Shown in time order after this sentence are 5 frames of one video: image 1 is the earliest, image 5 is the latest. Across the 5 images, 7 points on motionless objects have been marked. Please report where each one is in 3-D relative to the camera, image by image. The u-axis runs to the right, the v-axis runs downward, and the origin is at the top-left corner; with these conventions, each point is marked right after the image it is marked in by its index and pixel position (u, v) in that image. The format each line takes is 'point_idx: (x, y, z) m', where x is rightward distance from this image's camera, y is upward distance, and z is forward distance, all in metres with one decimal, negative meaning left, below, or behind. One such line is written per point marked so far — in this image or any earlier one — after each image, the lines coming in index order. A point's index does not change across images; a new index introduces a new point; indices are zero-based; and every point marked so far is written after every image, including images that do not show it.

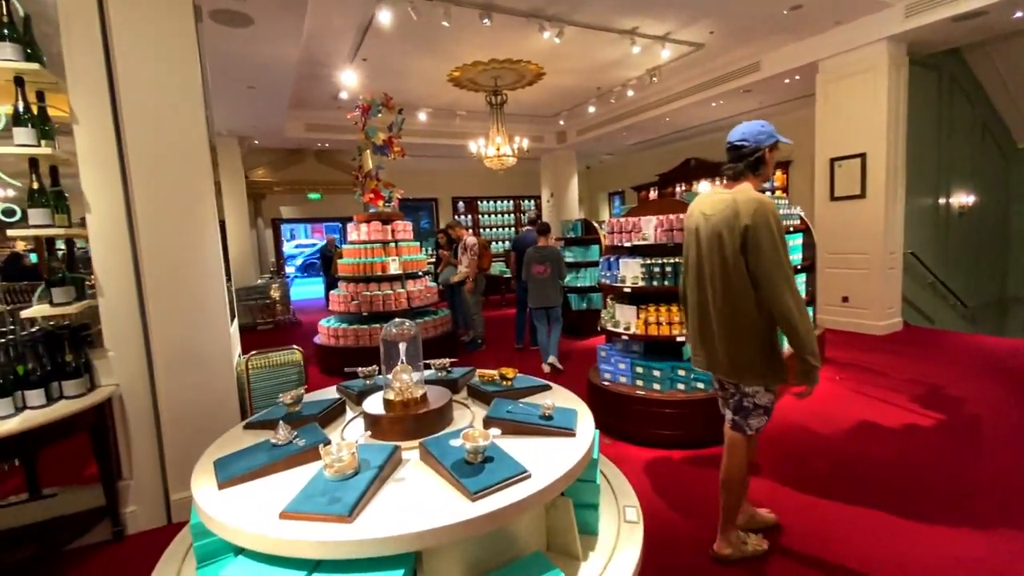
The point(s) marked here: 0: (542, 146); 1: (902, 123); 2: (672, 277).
0: (+0.7, +3.2, +11.2) m
1: (+4.9, +2.0, +6.1) m
2: (+1.1, +0.1, +3.3) m
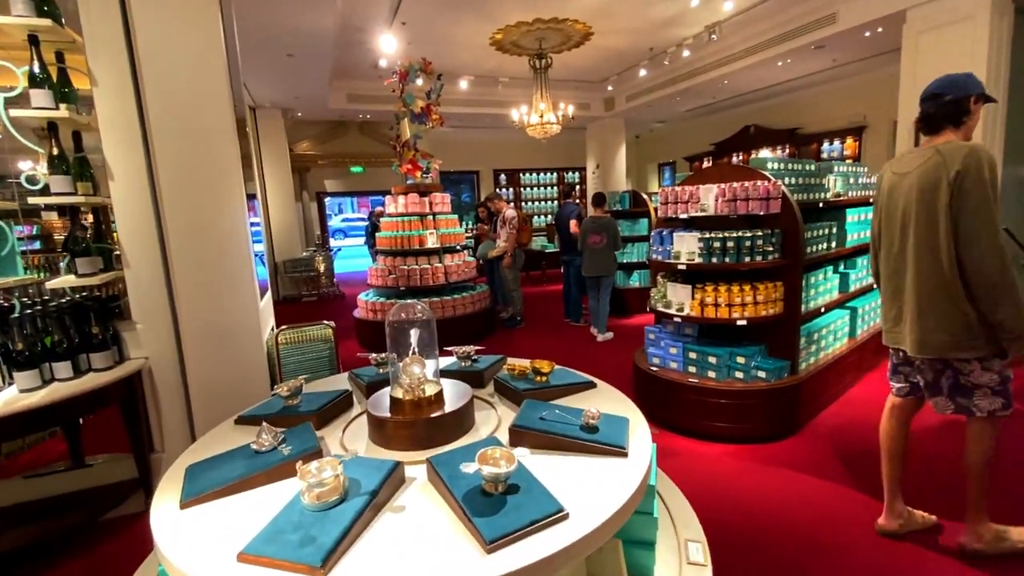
0: (+1.7, +3.8, +10.6) m
1: (+5.4, +2.3, +5.3) m
2: (+1.3, +0.2, +3.0) m
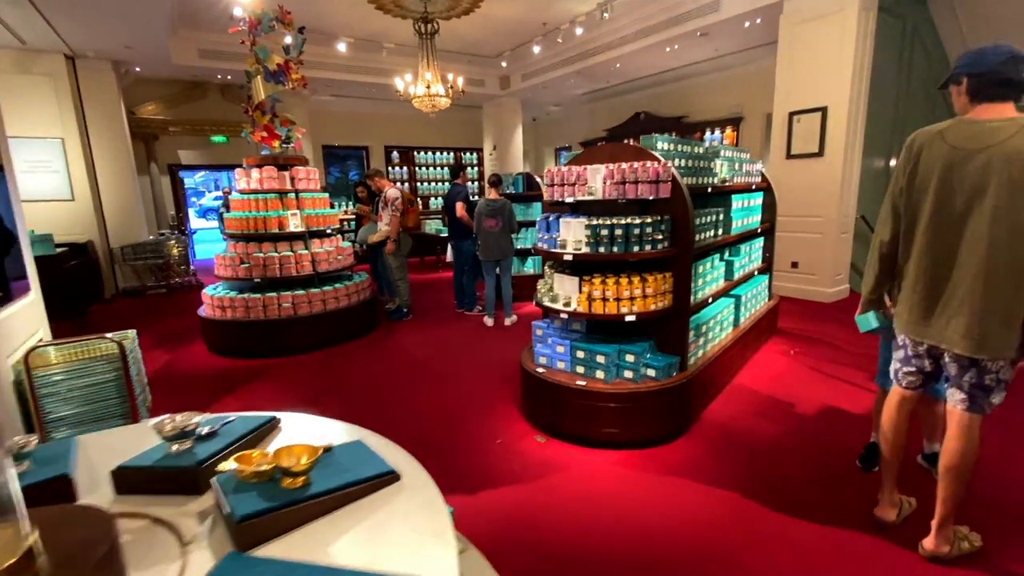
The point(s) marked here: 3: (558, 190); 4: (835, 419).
0: (-0.6, +4.1, +10.1) m
1: (+4.1, +2.5, +5.6) m
2: (+0.6, +0.2, +2.7) m
3: (+0.3, +0.6, +3.0) m
4: (+2.0, -0.8, +3.1) m
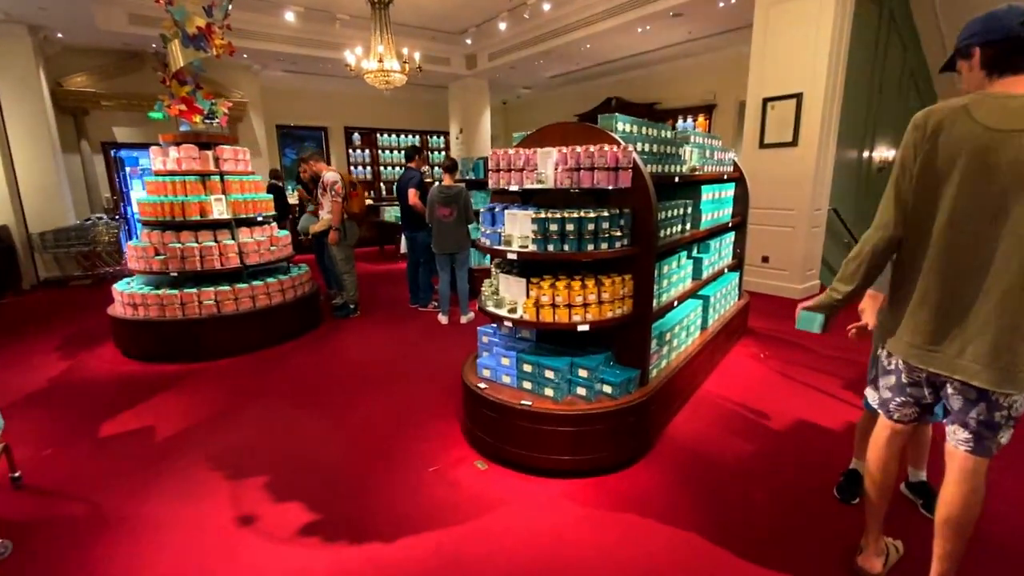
0: (-1.3, +4.3, +9.6) m
1: (+3.6, +2.5, +5.3) m
2: (+0.3, +0.2, +2.3) m
3: (0.0, +0.6, +2.6) m
4: (+1.7, -0.8, +2.8) m
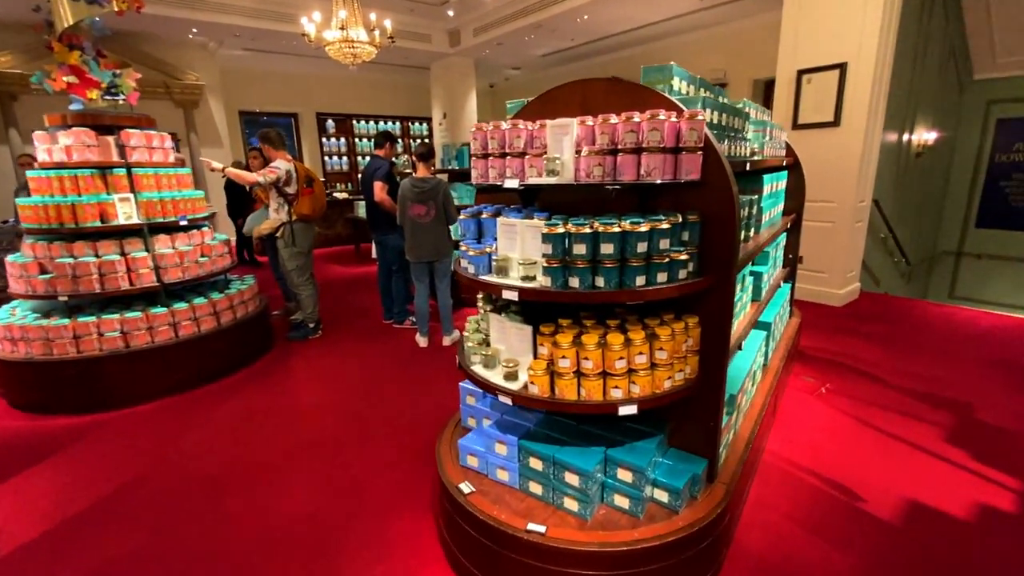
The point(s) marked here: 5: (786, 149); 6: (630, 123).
0: (-1.5, +4.2, +8.6) m
1: (+3.5, +2.4, +4.5) m
2: (+0.3, +0.1, +1.4) m
3: (-0.1, +0.4, +1.7) m
4: (+1.7, -1.0, +2.0) m
5: (+1.7, +0.9, +3.1) m
6: (+0.3, +0.5, +1.4) m
